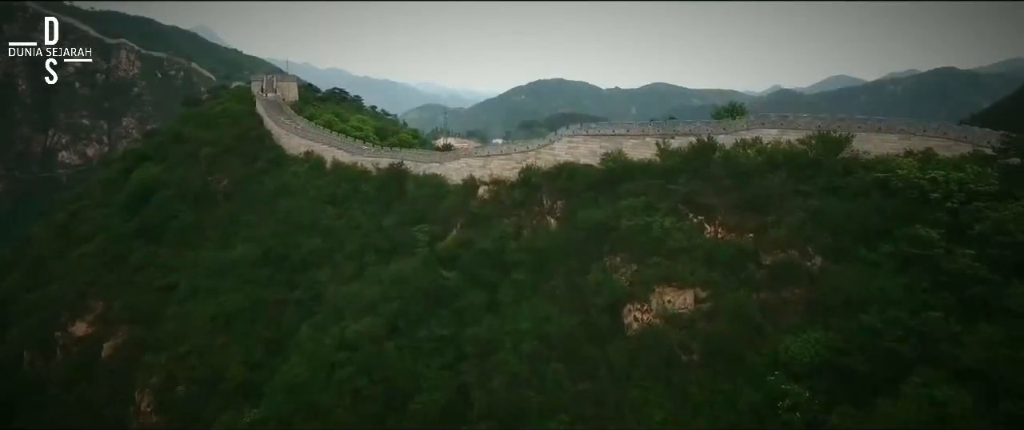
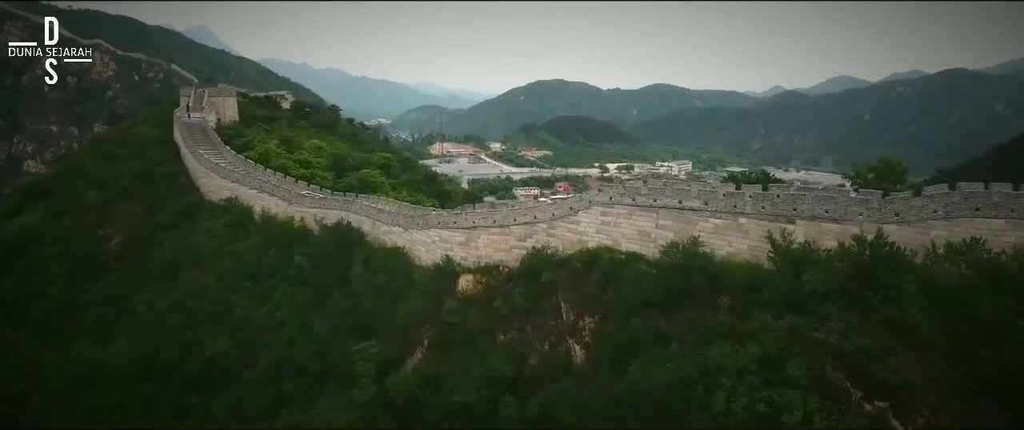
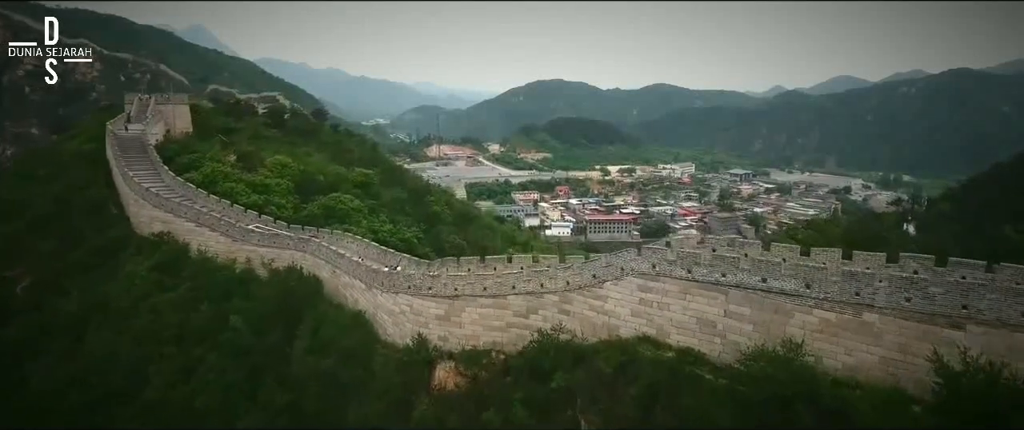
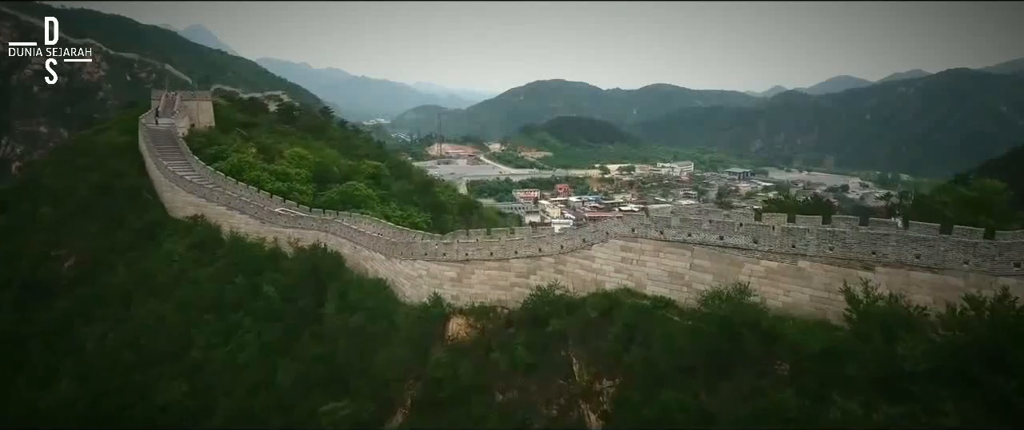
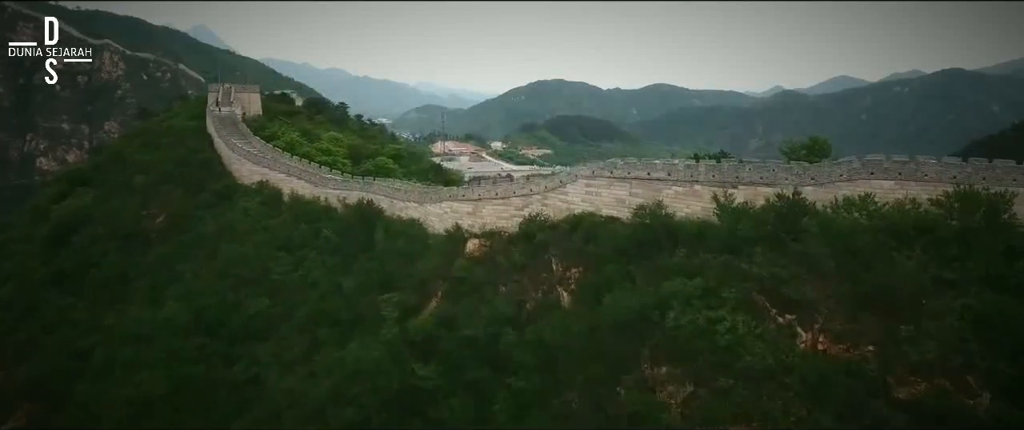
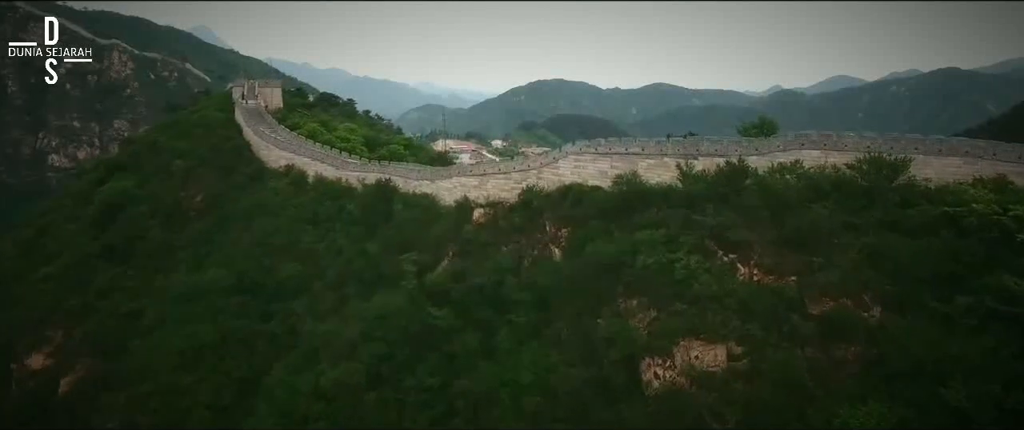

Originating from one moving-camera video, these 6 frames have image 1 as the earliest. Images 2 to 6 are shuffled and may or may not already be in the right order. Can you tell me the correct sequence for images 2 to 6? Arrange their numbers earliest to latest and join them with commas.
6, 5, 2, 4, 3
